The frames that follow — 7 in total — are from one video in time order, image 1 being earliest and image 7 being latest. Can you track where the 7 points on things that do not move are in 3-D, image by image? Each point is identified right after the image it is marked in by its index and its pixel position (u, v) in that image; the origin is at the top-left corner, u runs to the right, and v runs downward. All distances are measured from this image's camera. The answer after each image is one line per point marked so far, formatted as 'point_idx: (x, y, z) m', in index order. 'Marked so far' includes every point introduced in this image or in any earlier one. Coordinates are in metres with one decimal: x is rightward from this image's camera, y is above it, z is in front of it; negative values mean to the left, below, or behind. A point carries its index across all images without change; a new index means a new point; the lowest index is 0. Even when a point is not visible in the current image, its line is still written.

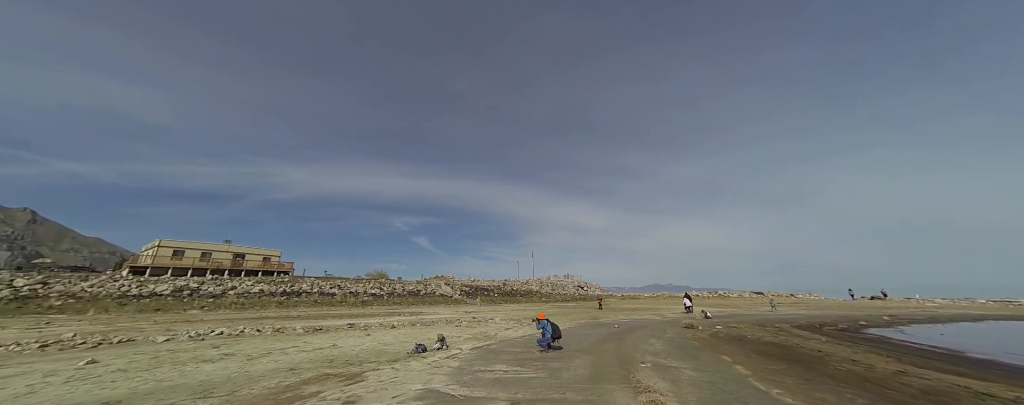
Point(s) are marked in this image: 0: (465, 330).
0: (-3.1, -8.8, +19.2) m
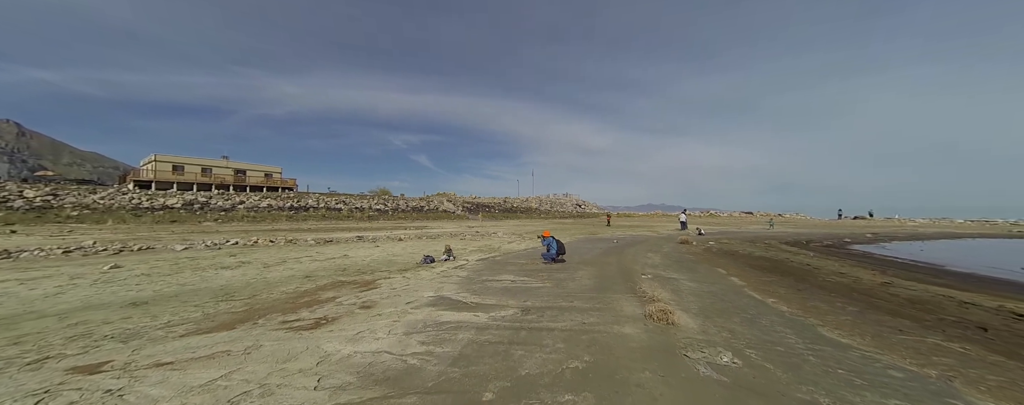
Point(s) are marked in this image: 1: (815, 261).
0: (-2.9, -2.9, +20.1) m
1: (+16.1, -3.1, +14.8) m
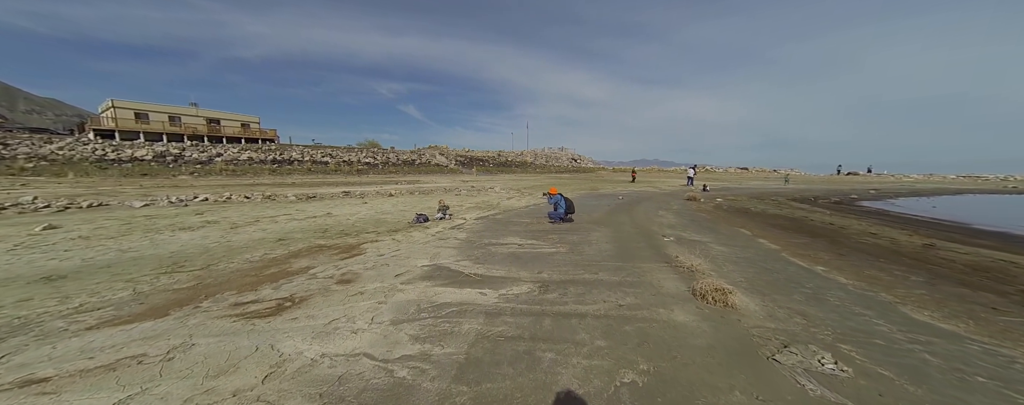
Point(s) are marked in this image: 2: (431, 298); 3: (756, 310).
0: (-3.0, +0.2, +18.8) m
1: (+16.1, -0.9, +14.0) m
2: (-1.4, -1.6, +4.8) m
3: (+3.8, -1.7, +4.3) m
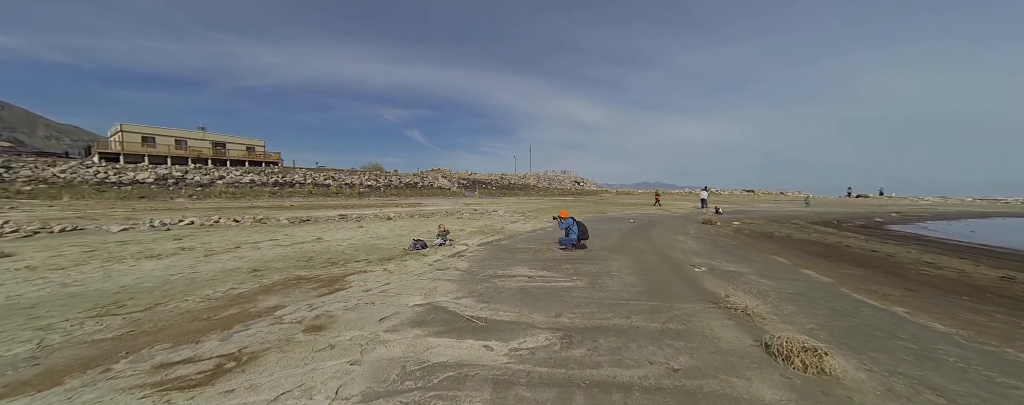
0: (-2.7, -1.3, +17.8) m
1: (+16.4, -2.0, +12.7) m
2: (-1.2, -2.0, +3.7) m
3: (+4.0, -2.0, +3.2) m
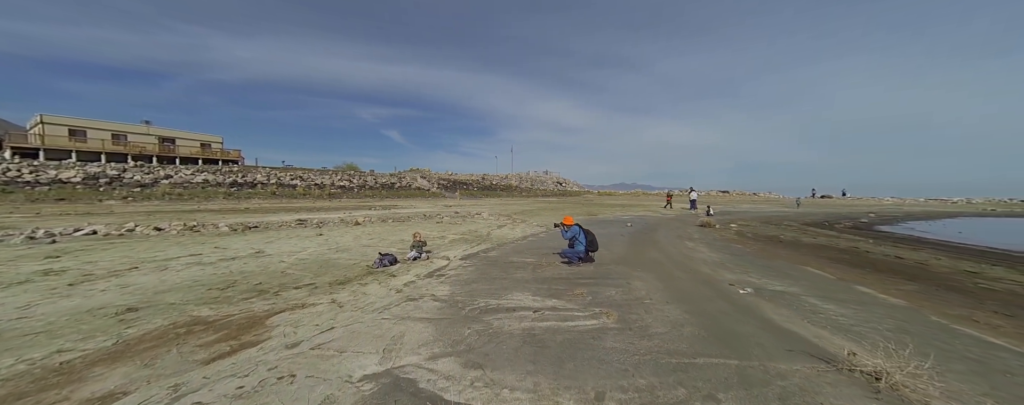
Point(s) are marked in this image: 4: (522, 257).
0: (-3.4, -1.4, +15.6) m
1: (+15.9, -2.0, +11.9) m
2: (-1.0, -2.1, +1.7) m
3: (+4.2, -2.1, +1.5) m
4: (+0.3, -1.8, +9.3) m
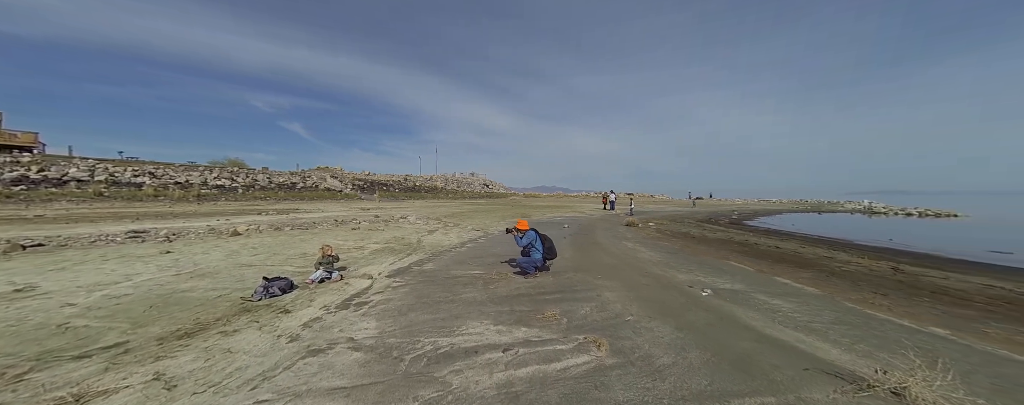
0: (-6.5, -1.6, +13.0) m
1: (+13.1, -2.0, +14.4) m
2: (-0.6, -2.1, +0.1) m
3: (+4.5, -2.0, +1.3) m
4: (-1.3, -1.8, +7.8) m
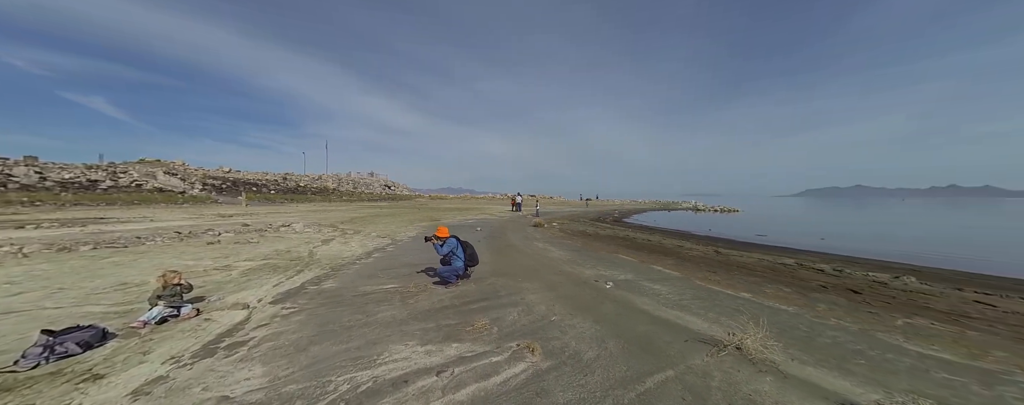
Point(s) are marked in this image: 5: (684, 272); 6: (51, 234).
0: (-10.0, -1.8, +10.1) m
1: (+8.2, -2.1, +17.8) m
2: (-0.2, -2.2, -0.1) m
3: (+4.2, -2.1, +2.6) m
4: (-3.3, -2.0, +7.0) m
5: (+5.6, -2.3, +9.2) m
6: (-19.8, -1.4, +12.1) m
